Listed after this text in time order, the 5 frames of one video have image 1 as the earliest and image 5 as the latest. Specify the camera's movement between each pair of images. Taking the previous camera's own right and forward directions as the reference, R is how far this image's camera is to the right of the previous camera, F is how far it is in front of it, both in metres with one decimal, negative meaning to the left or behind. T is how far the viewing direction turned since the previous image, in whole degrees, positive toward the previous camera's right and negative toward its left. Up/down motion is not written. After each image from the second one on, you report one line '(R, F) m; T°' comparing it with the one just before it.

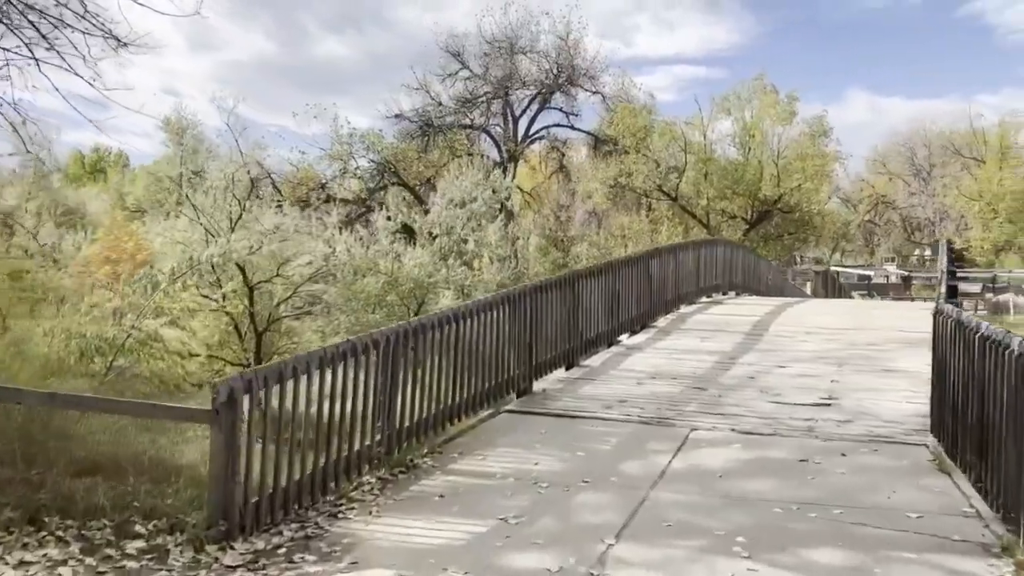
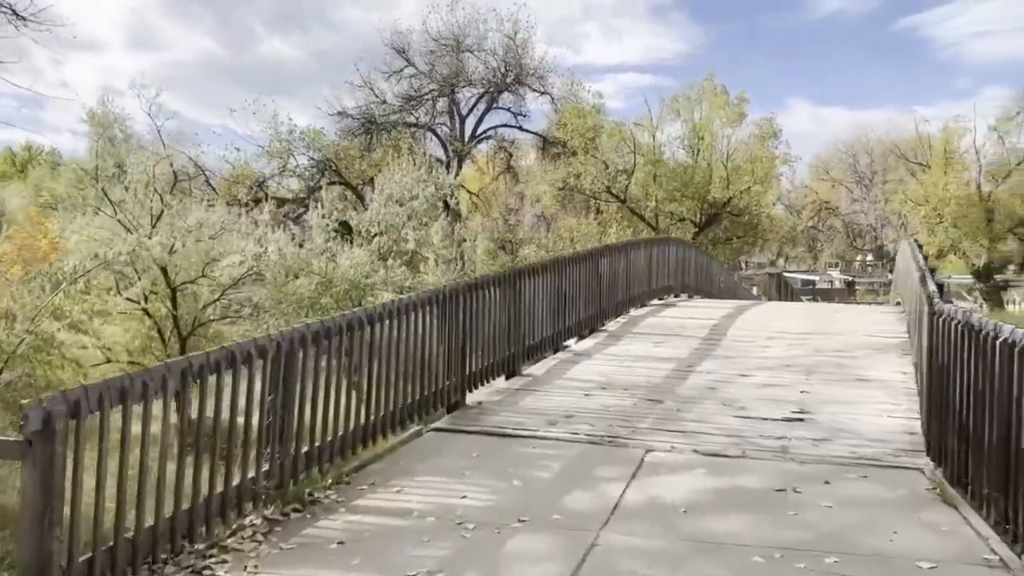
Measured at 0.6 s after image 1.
(+0.1, +1.0) m; +3°
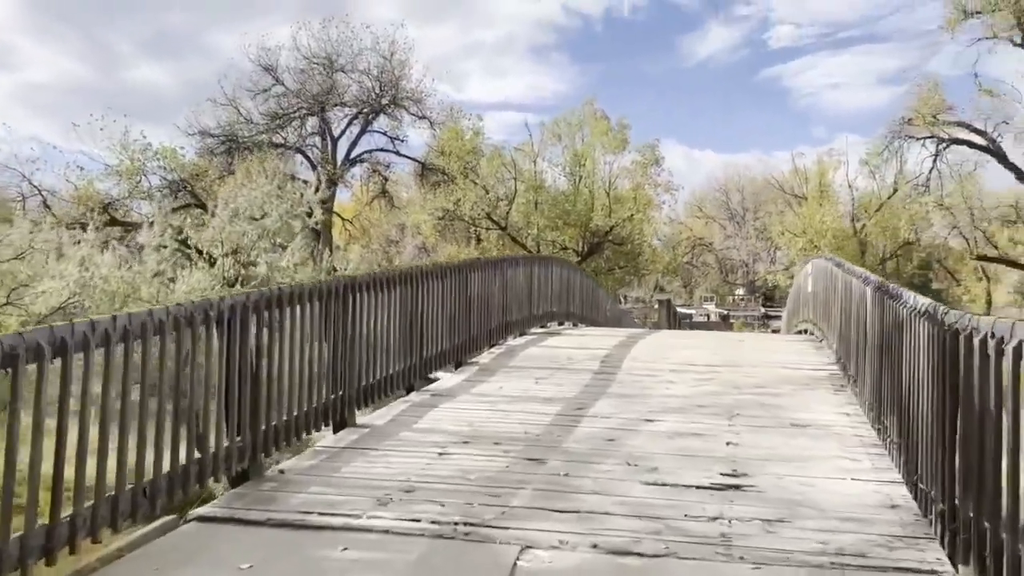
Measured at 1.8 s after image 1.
(+0.3, +2.0) m; +8°
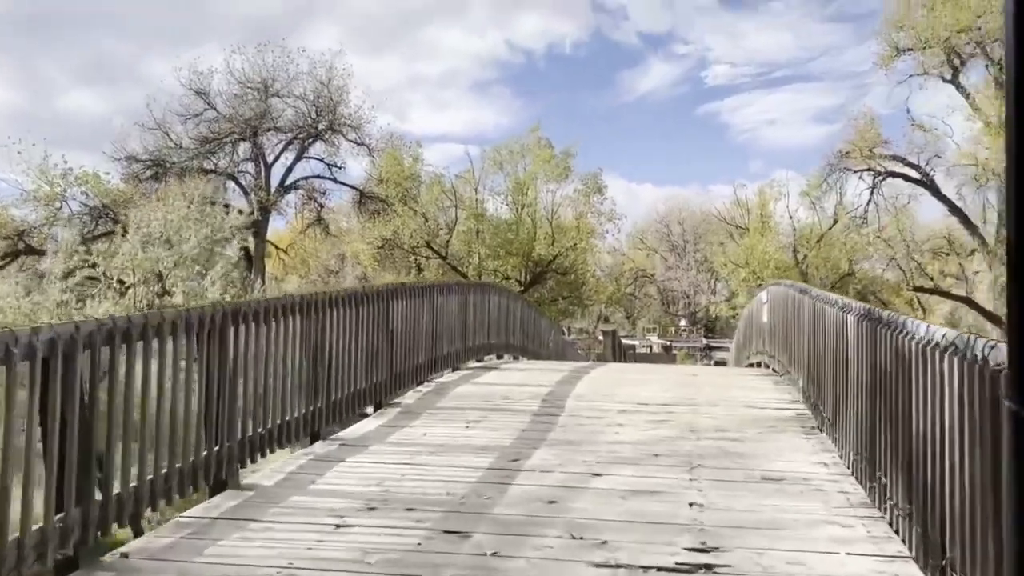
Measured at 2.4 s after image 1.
(+0.1, +1.0) m; +4°
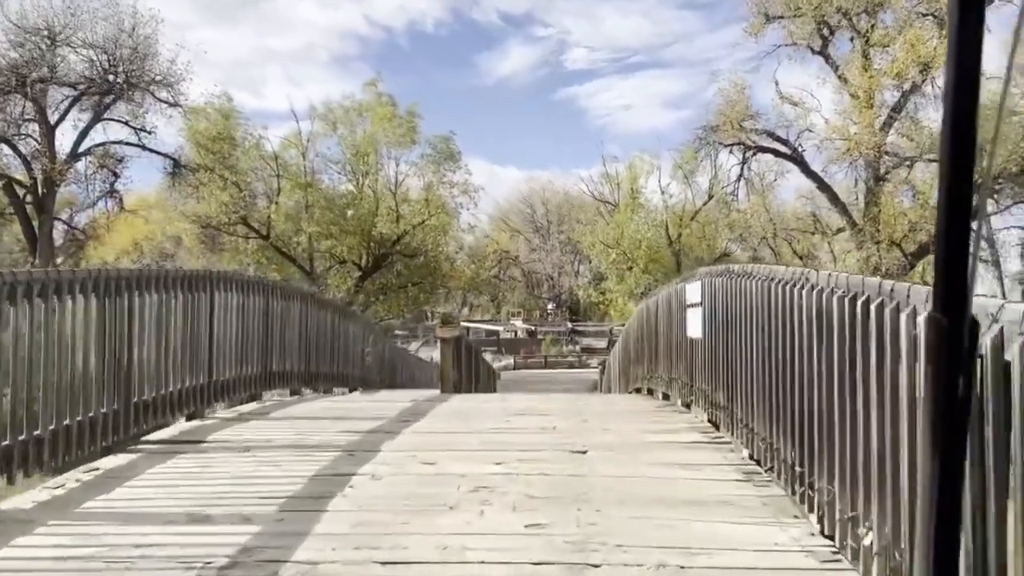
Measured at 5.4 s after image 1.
(+0.8, +4.7) m; +9°
